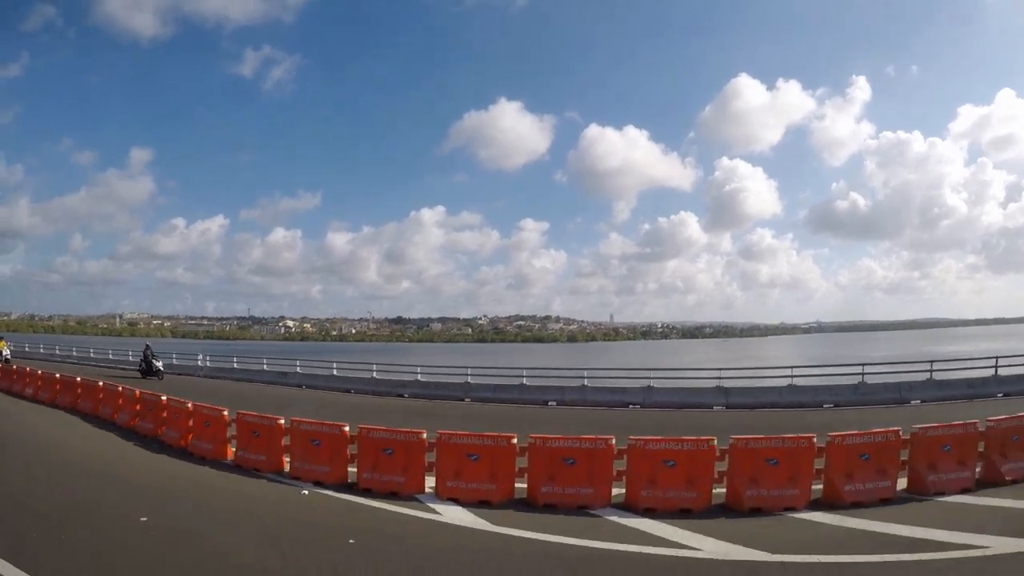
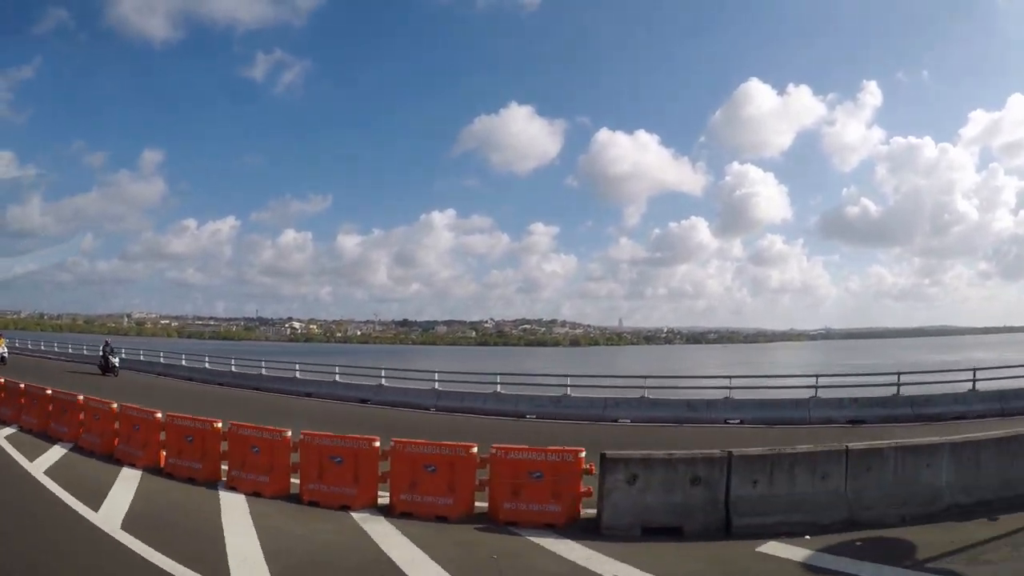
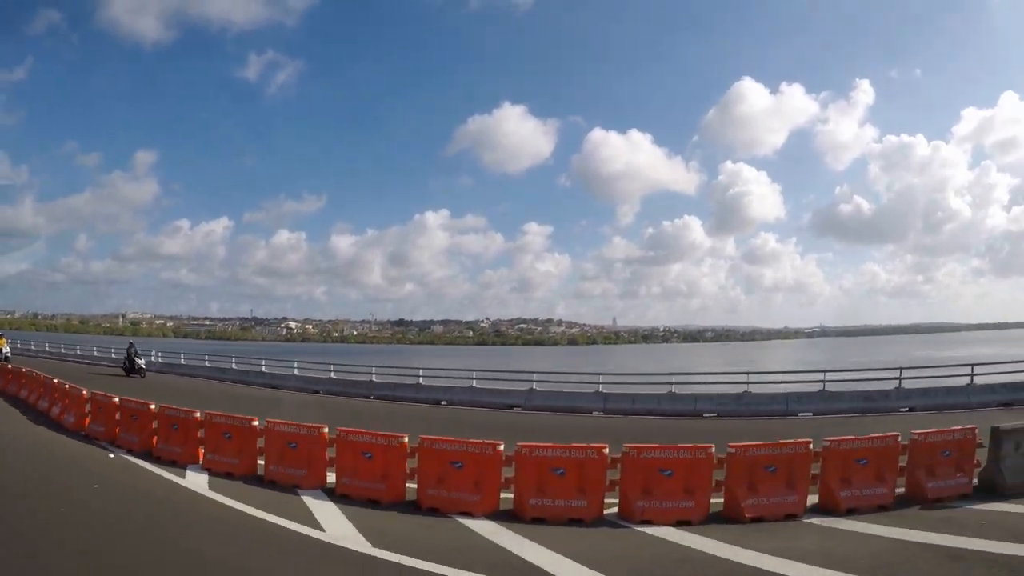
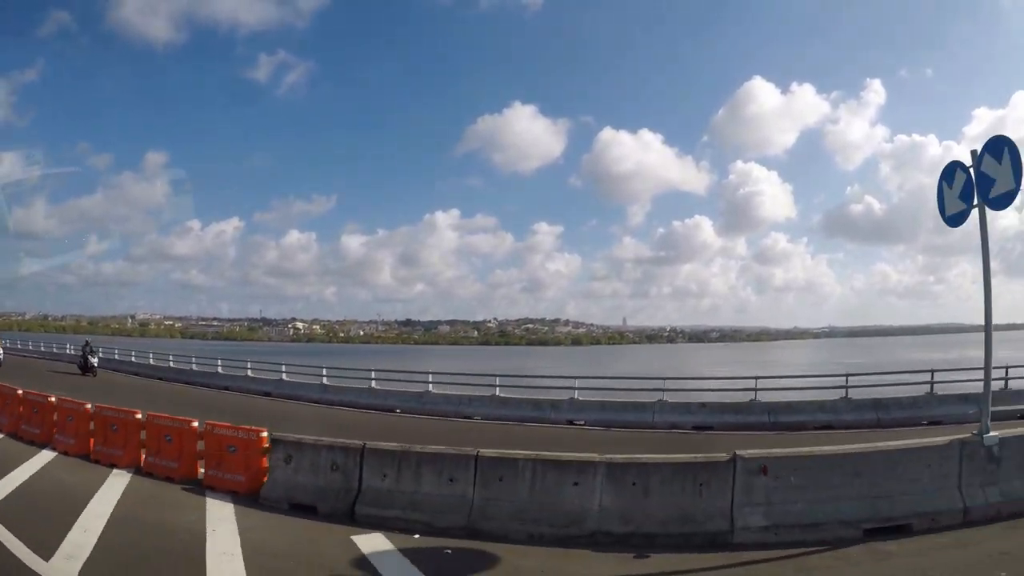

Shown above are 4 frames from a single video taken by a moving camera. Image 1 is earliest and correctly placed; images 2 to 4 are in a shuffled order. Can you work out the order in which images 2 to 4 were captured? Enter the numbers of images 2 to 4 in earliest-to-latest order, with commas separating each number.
3, 2, 4
